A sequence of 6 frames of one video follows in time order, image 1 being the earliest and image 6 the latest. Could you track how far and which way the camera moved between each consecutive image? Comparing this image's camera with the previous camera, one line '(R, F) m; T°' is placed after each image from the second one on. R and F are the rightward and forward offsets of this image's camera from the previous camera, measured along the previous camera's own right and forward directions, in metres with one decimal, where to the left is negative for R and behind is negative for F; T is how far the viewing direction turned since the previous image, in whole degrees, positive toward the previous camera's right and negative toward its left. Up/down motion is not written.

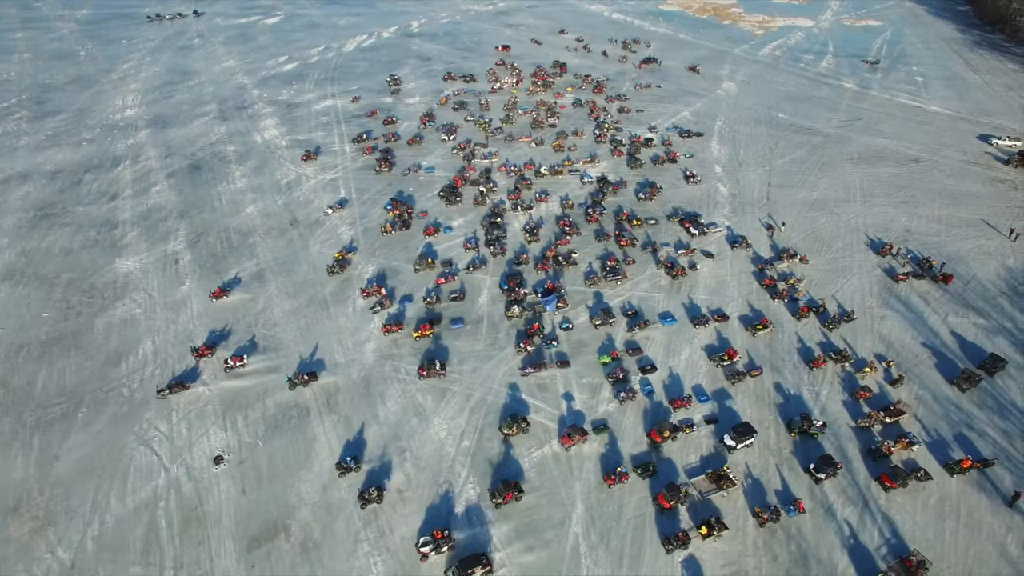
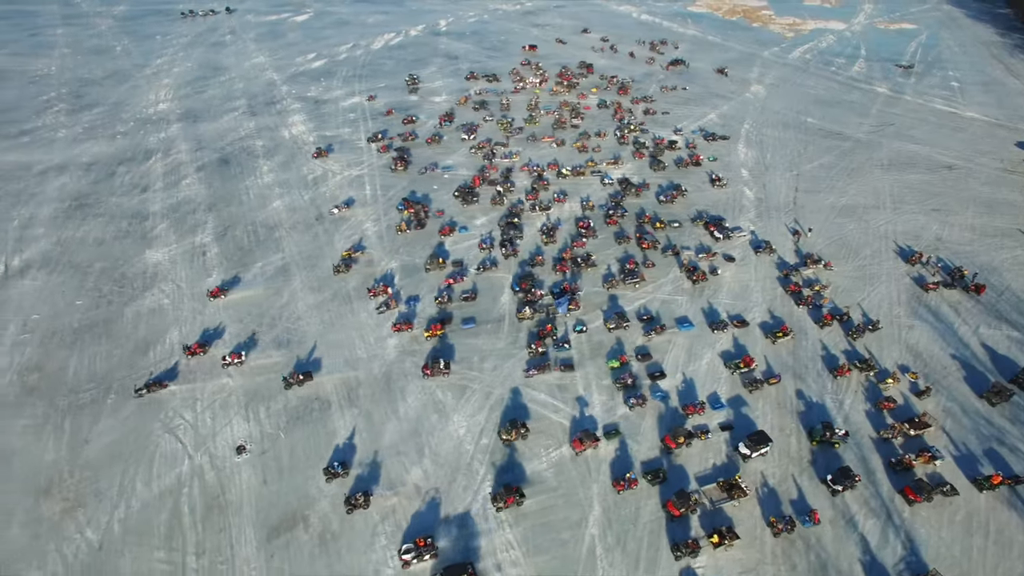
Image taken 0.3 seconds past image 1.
(-0.1, 0.0) m; -2°
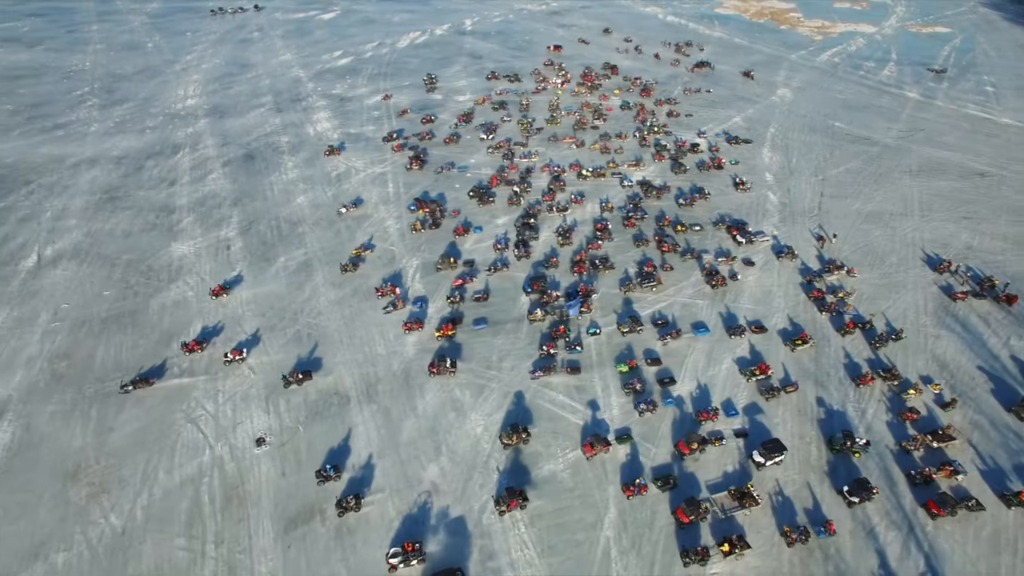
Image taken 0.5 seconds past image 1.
(-0.1, 0.0) m; -2°
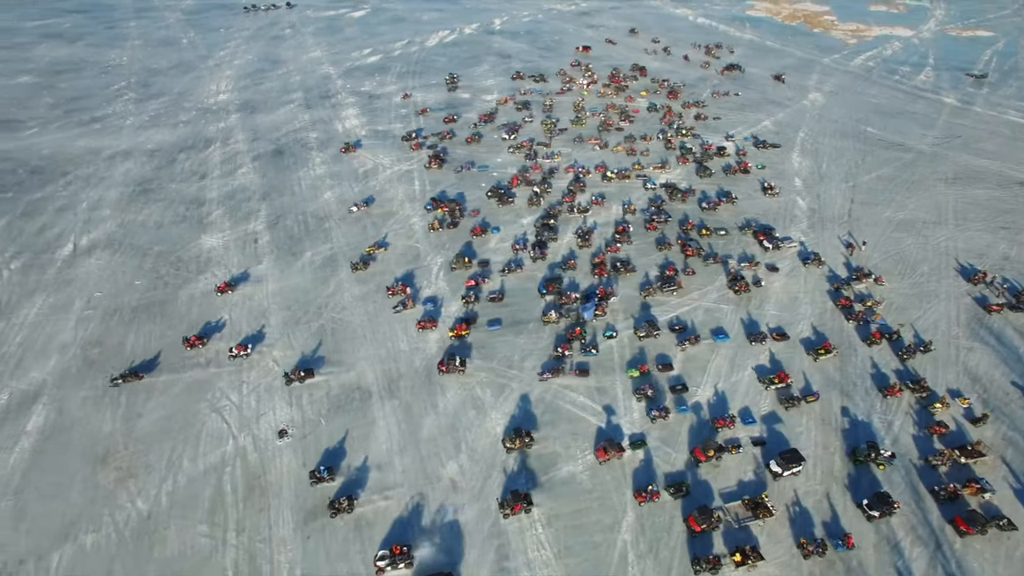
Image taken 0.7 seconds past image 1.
(-0.1, 0.0) m; -2°
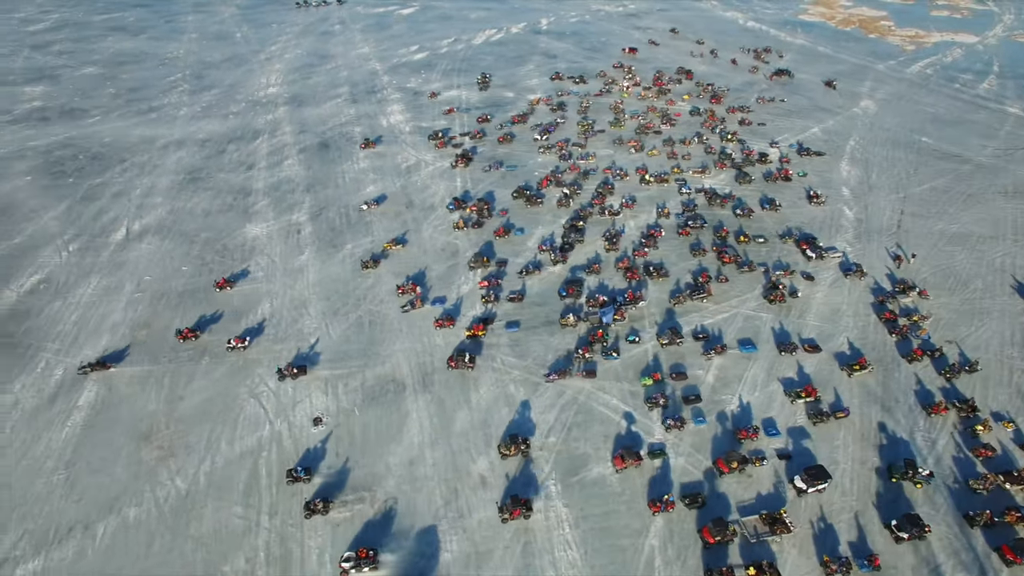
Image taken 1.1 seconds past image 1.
(-0.2, 0.0) m; -3°
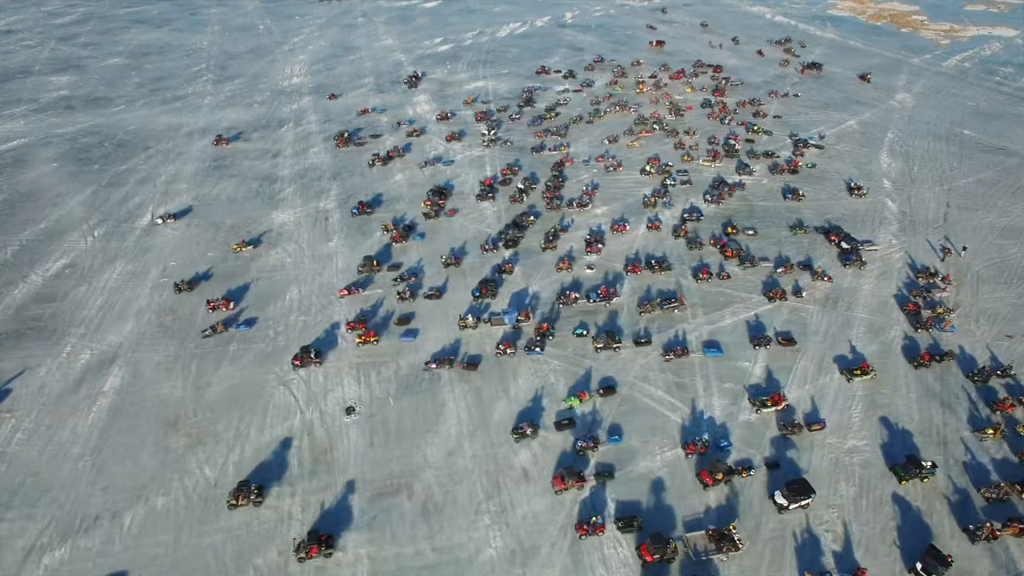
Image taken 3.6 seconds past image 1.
(-1.6, +1.5) m; -1°
